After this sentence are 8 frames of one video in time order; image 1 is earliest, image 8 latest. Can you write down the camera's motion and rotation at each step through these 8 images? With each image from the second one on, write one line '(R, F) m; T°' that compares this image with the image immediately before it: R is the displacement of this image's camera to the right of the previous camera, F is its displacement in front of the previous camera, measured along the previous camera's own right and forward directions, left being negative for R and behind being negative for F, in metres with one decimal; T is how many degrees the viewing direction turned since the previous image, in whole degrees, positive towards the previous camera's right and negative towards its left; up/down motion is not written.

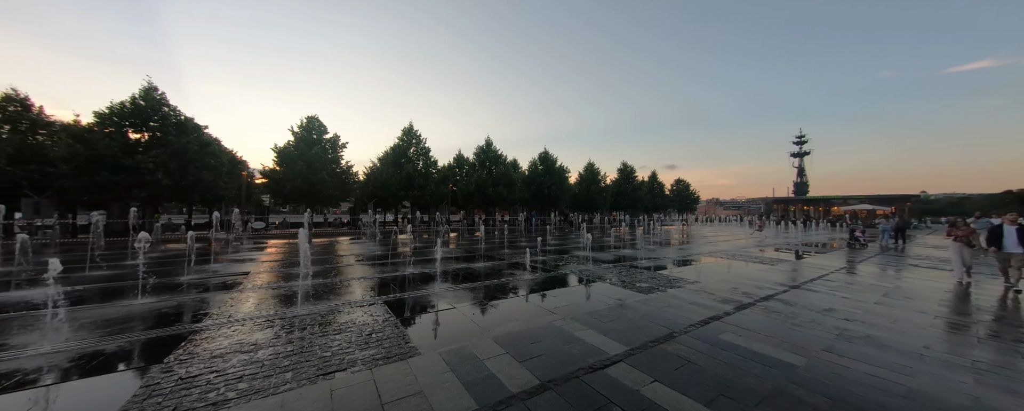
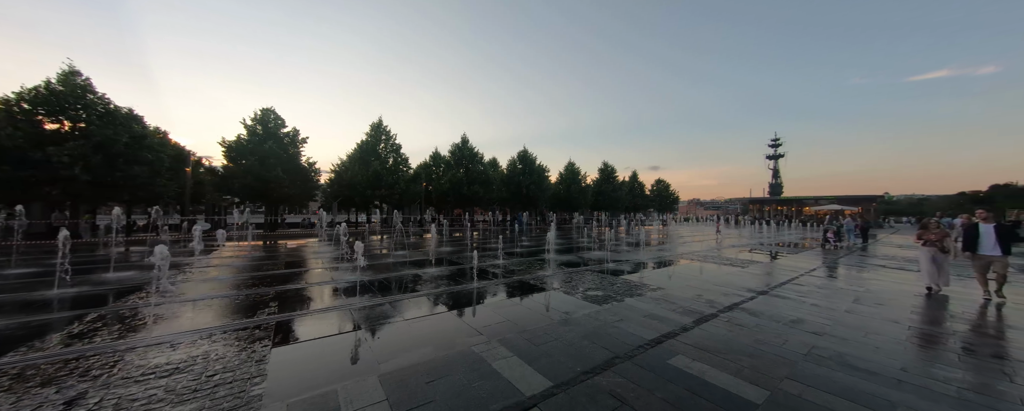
(+0.8, +0.6) m; +3°
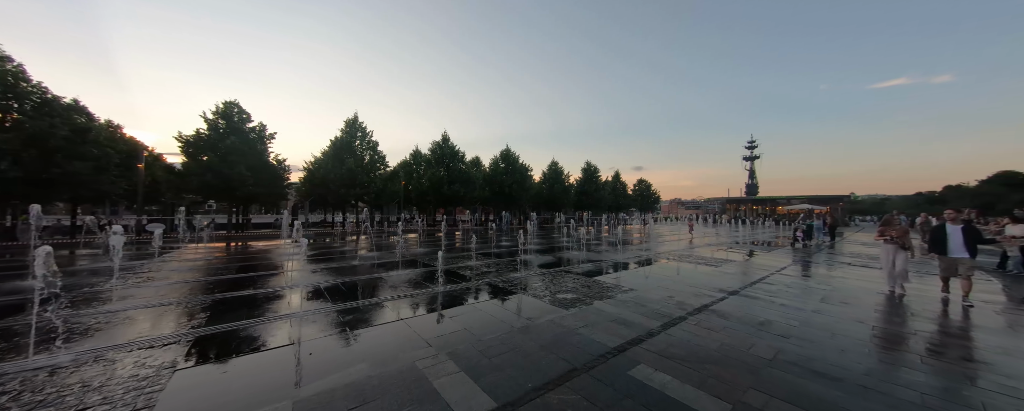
(+0.3, +0.3) m; +3°
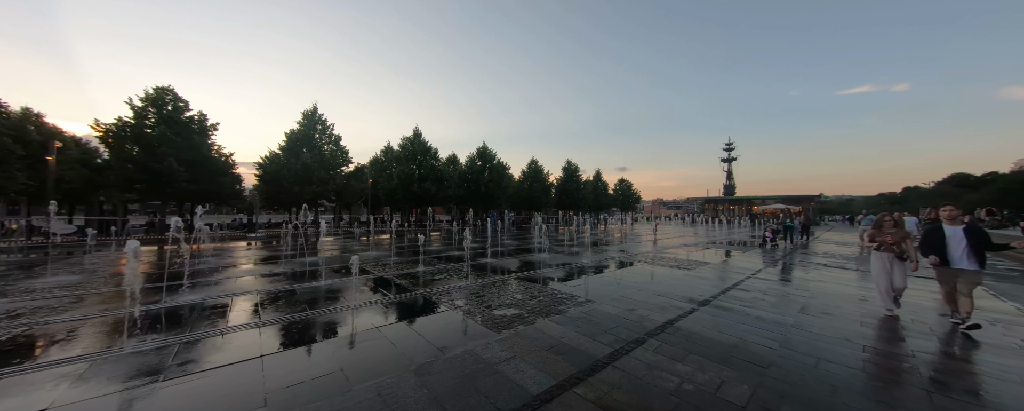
(+0.8, +0.8) m; +3°
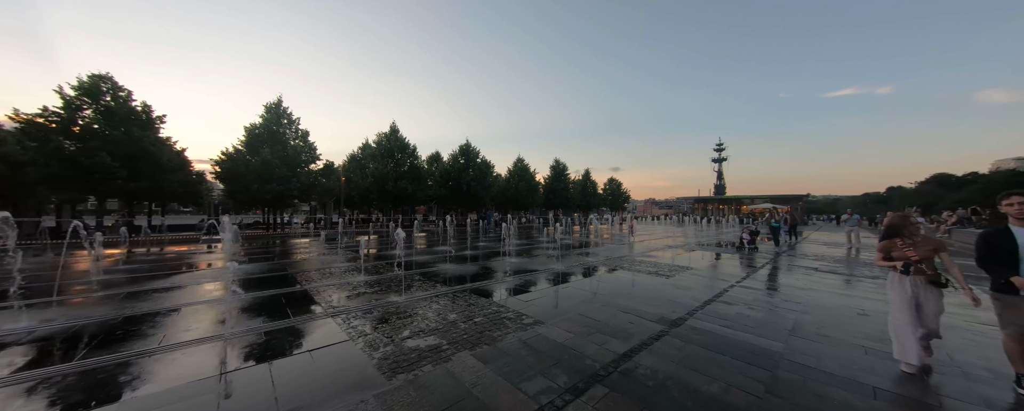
(+0.8, +0.8) m; +1°
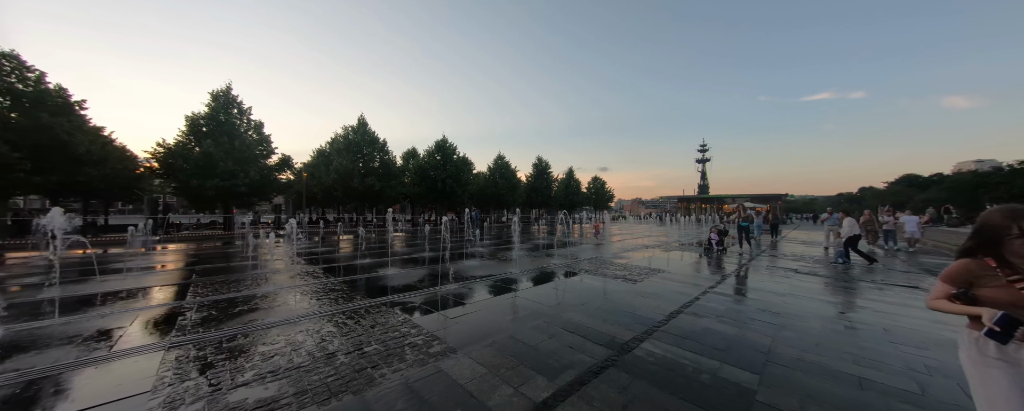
(+0.8, +0.8) m; +2°
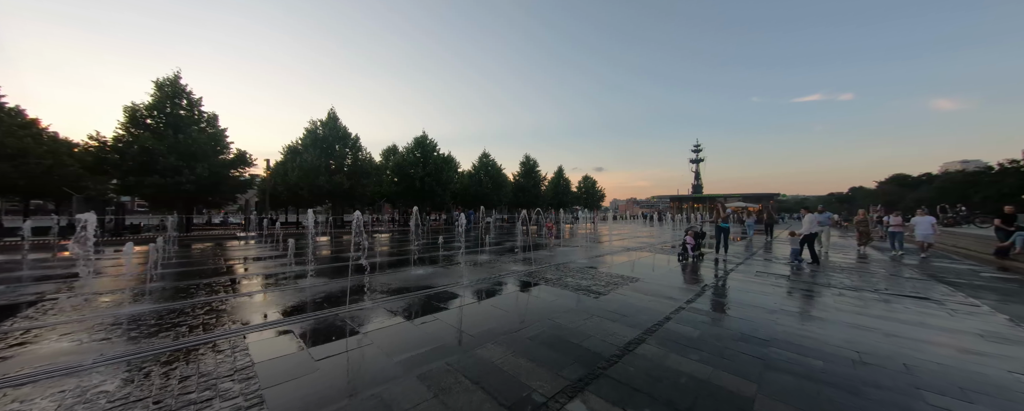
(+0.9, +0.9) m; +1°
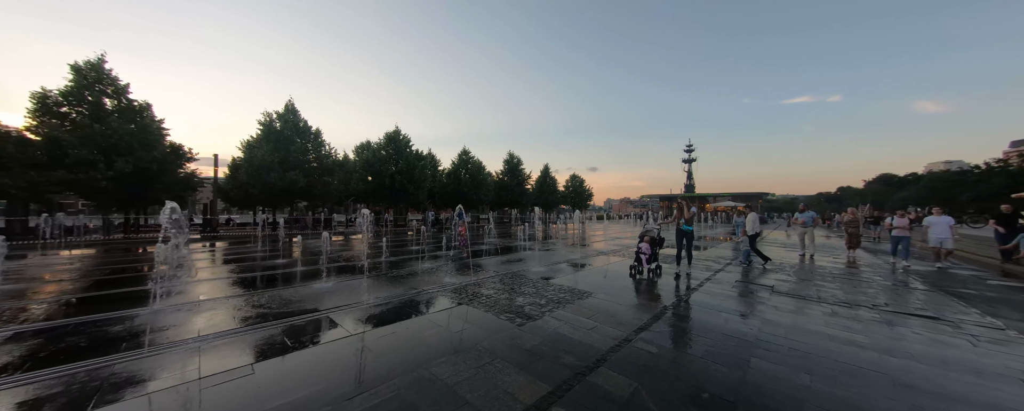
(+1.2, +1.1) m; +1°
